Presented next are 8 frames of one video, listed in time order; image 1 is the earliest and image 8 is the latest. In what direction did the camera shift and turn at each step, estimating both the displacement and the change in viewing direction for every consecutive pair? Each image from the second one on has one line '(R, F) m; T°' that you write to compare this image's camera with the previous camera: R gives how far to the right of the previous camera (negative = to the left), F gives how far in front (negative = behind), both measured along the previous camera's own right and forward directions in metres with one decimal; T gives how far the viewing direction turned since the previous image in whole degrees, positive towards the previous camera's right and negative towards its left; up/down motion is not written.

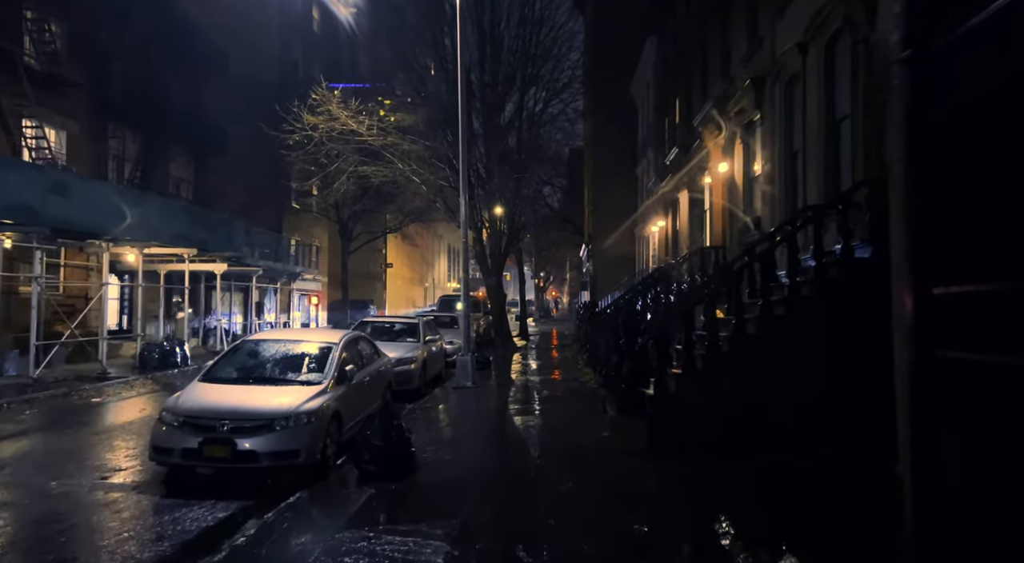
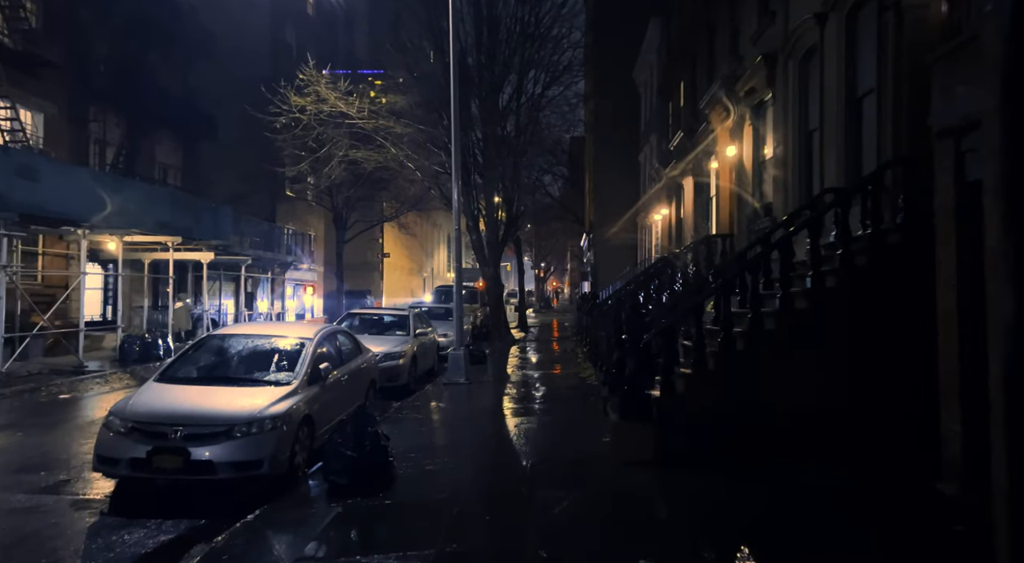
(+0.1, +1.0) m; 0°
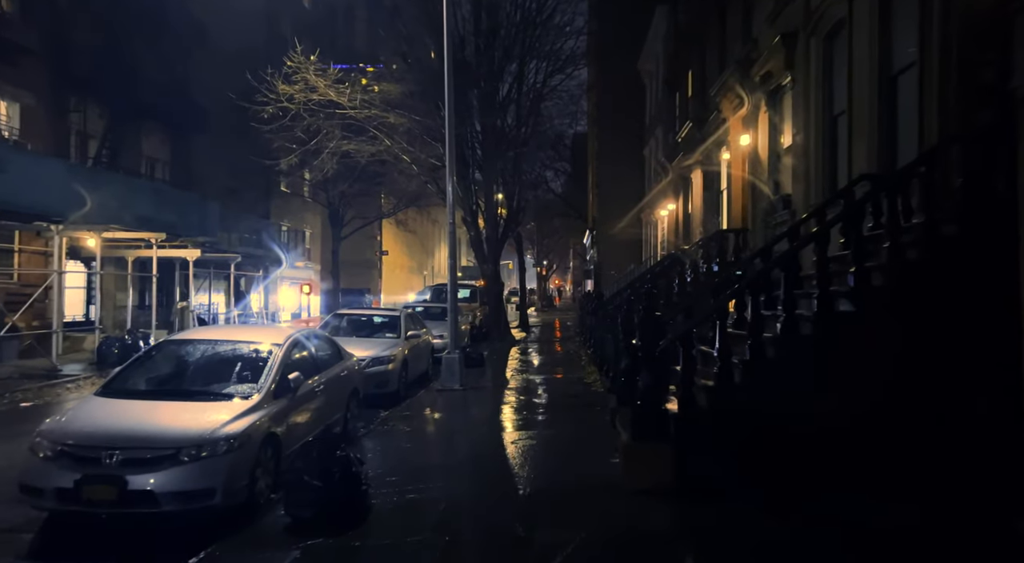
(+0.1, +1.1) m; 0°
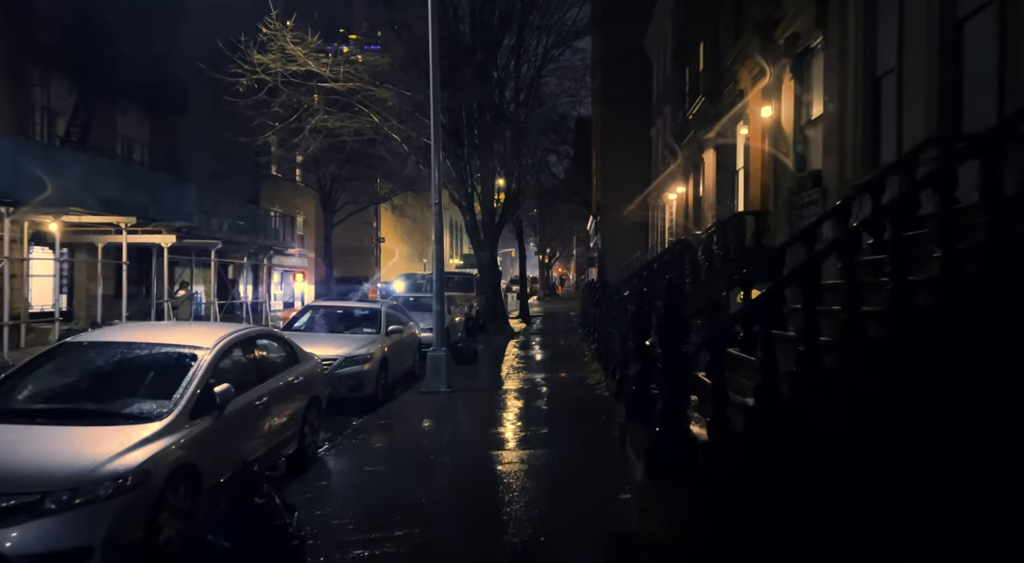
(+0.1, +1.7) m; 0°
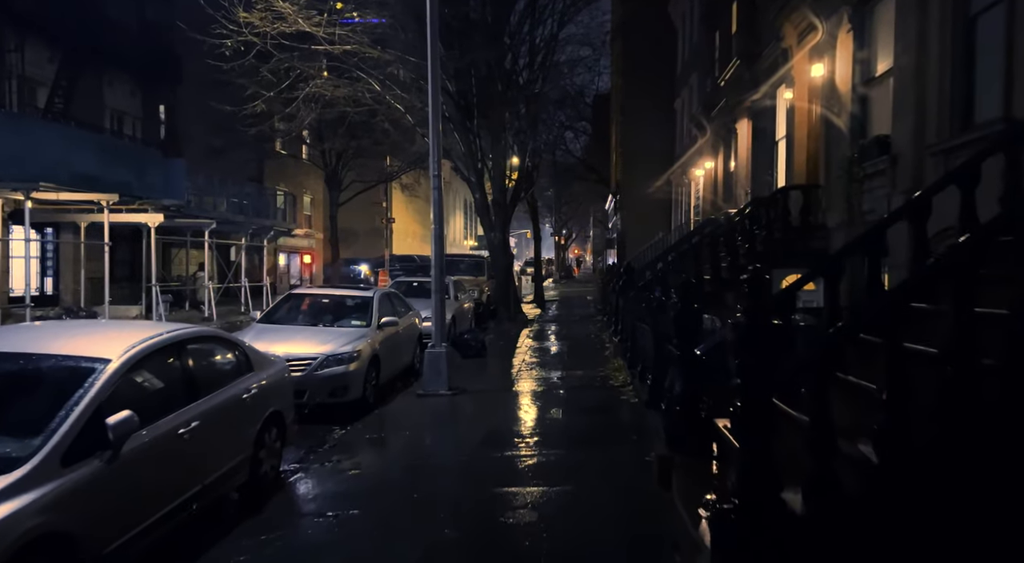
(0.0, +1.8) m; -1°
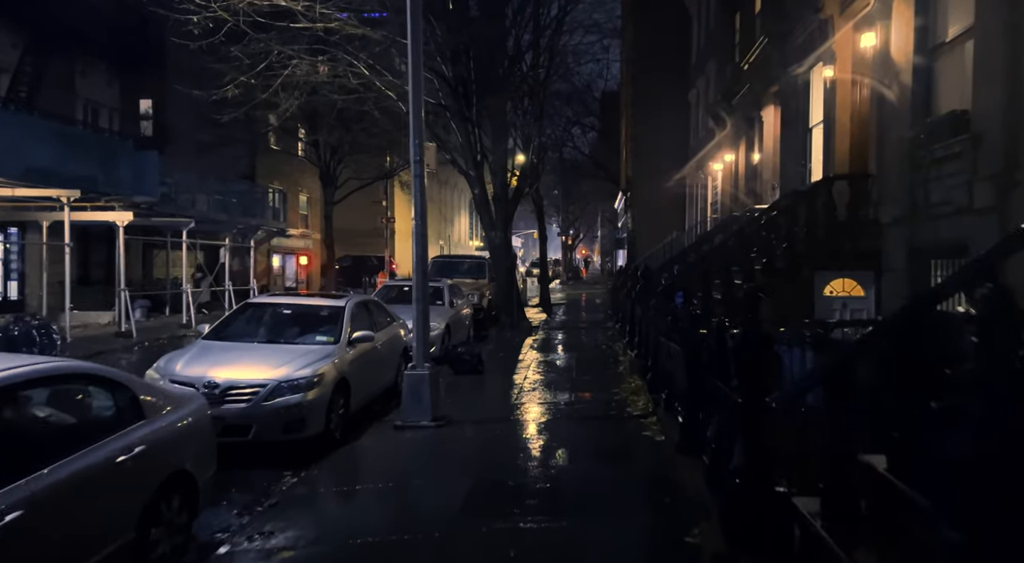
(+0.1, +1.9) m; 0°
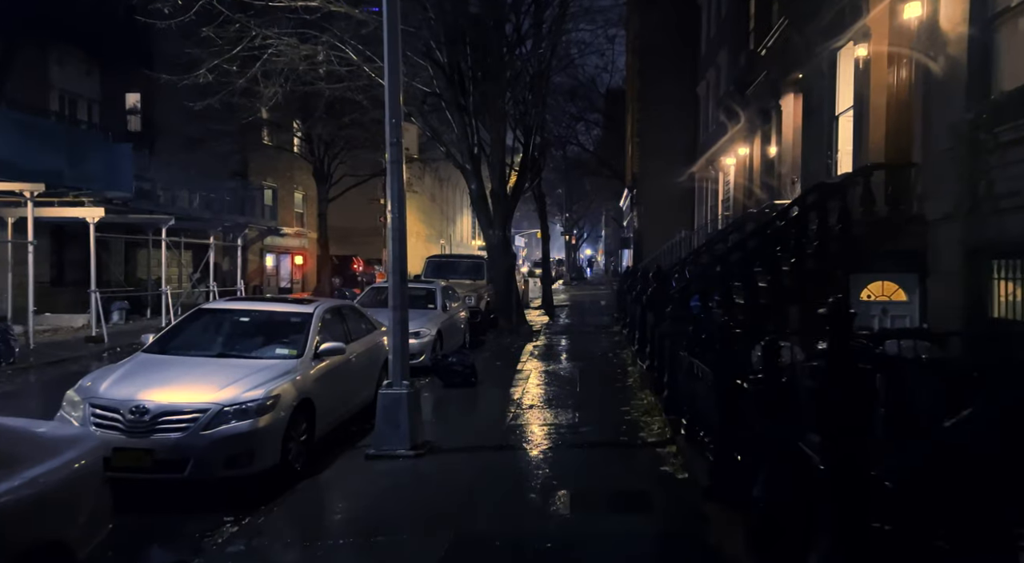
(+0.1, +1.4) m; 0°
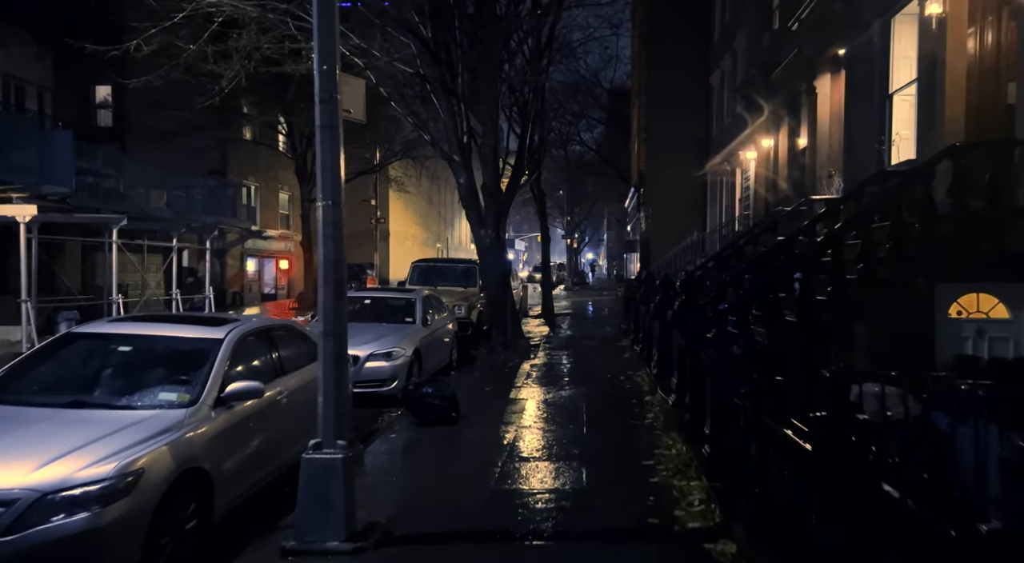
(+0.1, +2.3) m; 0°
